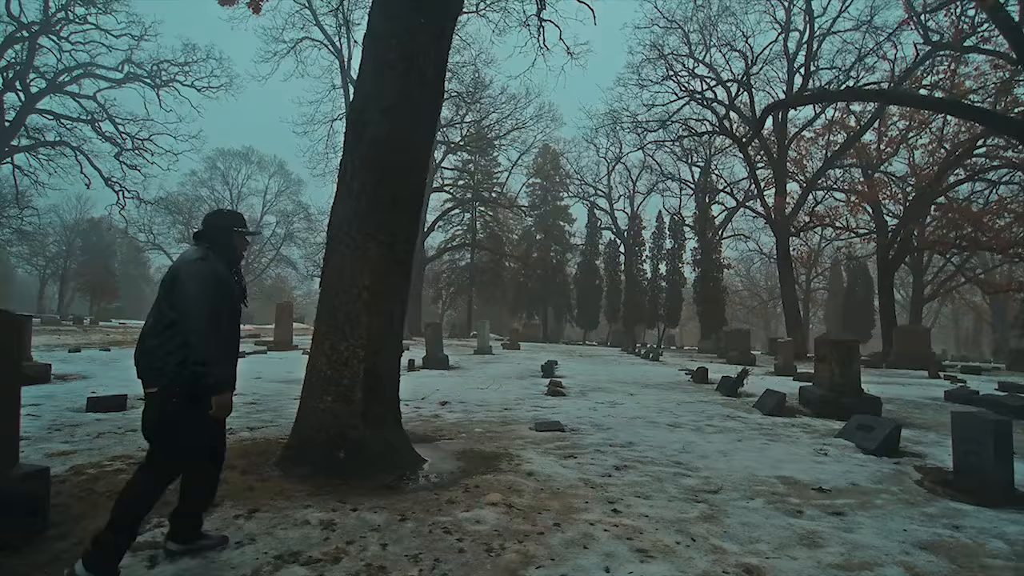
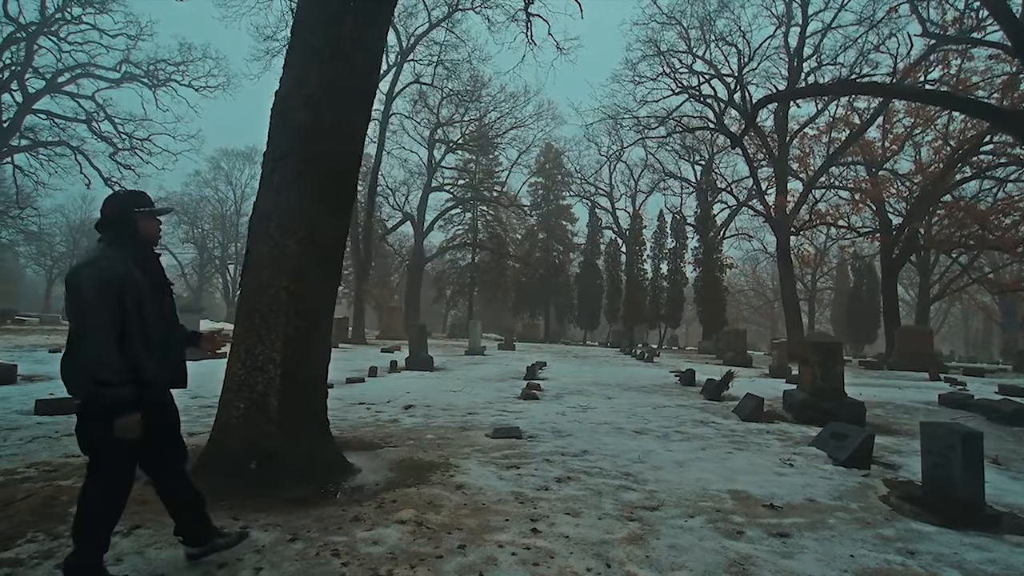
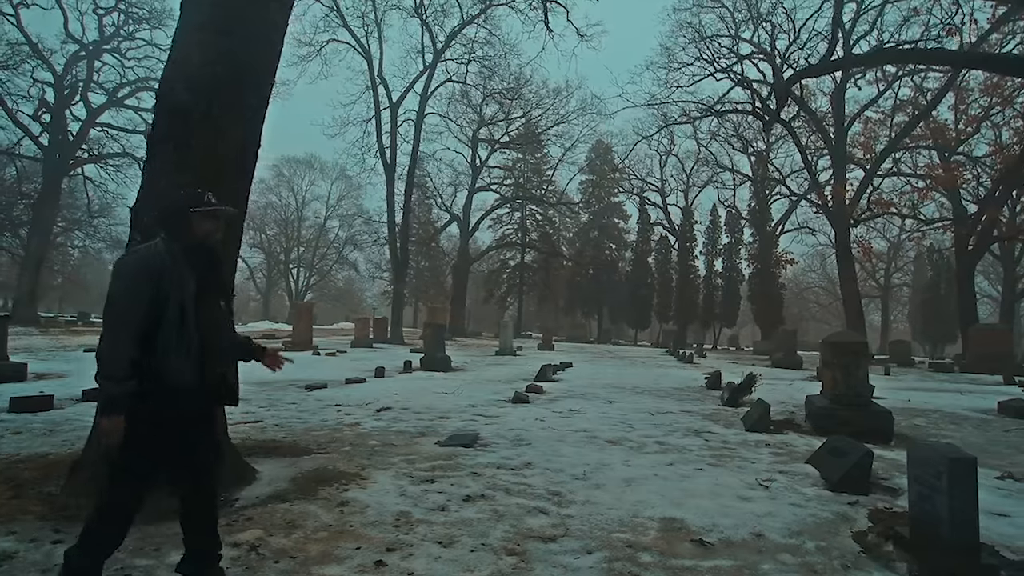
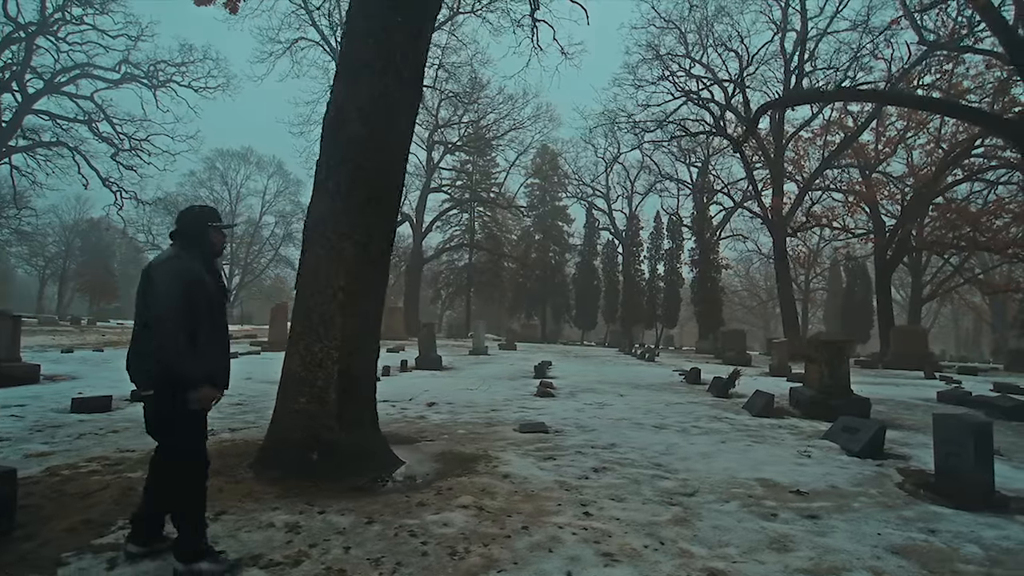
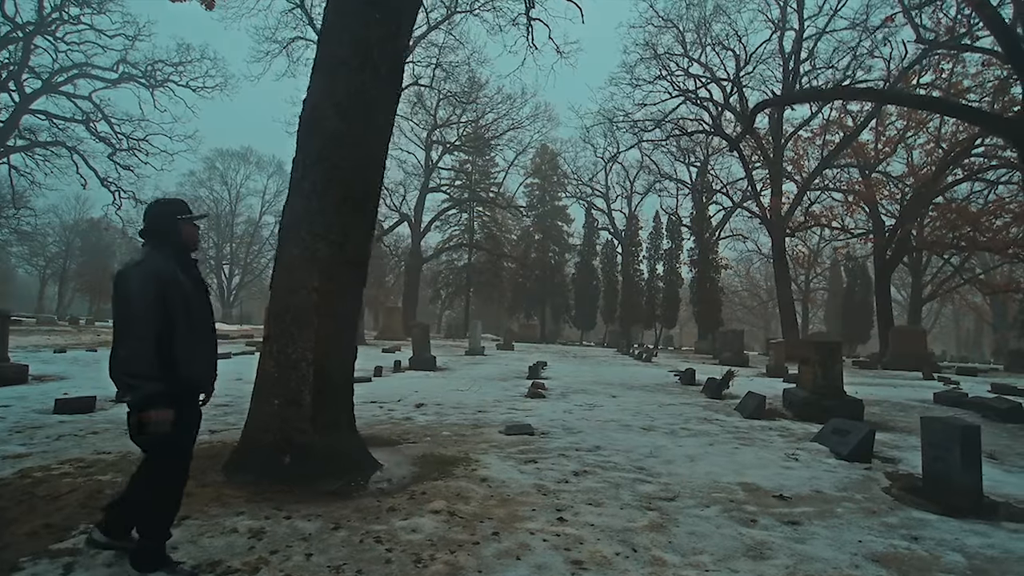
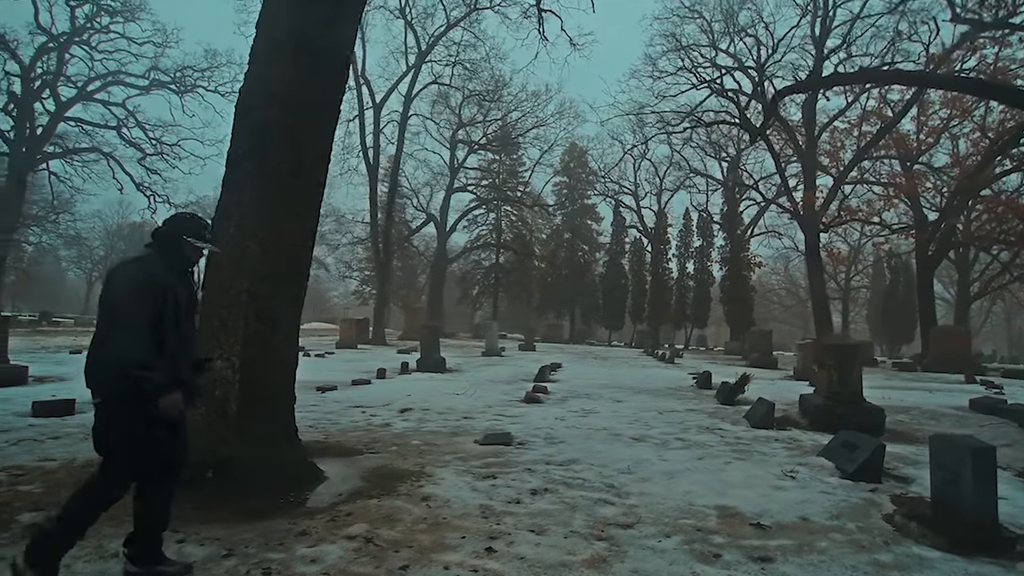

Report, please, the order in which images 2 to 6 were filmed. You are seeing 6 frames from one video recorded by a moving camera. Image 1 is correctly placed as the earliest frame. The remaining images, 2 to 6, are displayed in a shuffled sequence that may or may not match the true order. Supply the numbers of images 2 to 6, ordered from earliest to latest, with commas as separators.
4, 5, 2, 6, 3
